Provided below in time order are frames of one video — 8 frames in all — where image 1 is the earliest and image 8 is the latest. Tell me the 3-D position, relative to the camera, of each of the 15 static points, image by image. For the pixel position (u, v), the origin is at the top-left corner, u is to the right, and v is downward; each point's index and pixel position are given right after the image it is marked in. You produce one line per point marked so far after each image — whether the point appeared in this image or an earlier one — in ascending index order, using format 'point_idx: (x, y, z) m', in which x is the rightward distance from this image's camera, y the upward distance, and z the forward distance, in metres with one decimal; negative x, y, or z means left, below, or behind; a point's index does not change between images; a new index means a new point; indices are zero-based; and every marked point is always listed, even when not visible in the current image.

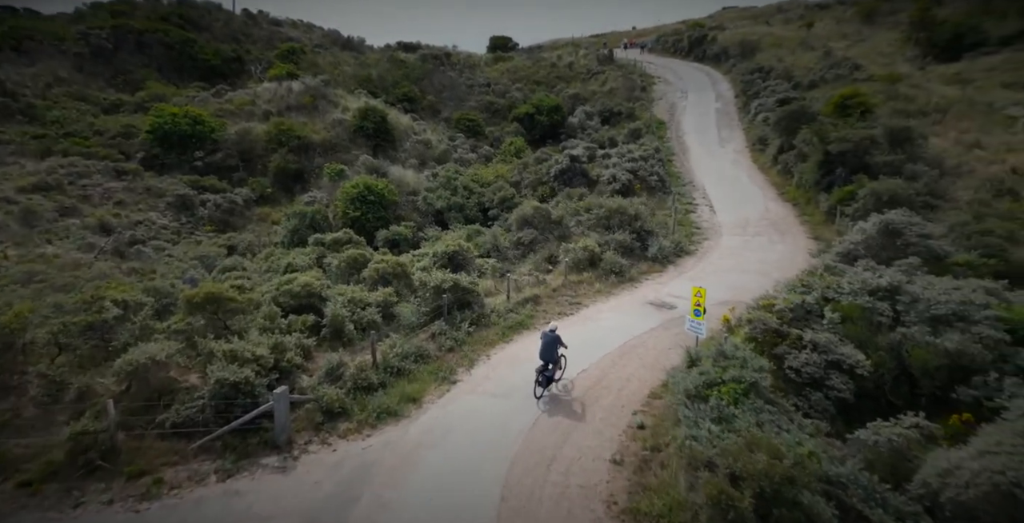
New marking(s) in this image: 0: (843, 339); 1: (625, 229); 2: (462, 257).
0: (+5.8, -1.4, +10.2) m
1: (+4.0, +1.0, +18.7) m
2: (-1.2, +0.1, +16.2) m
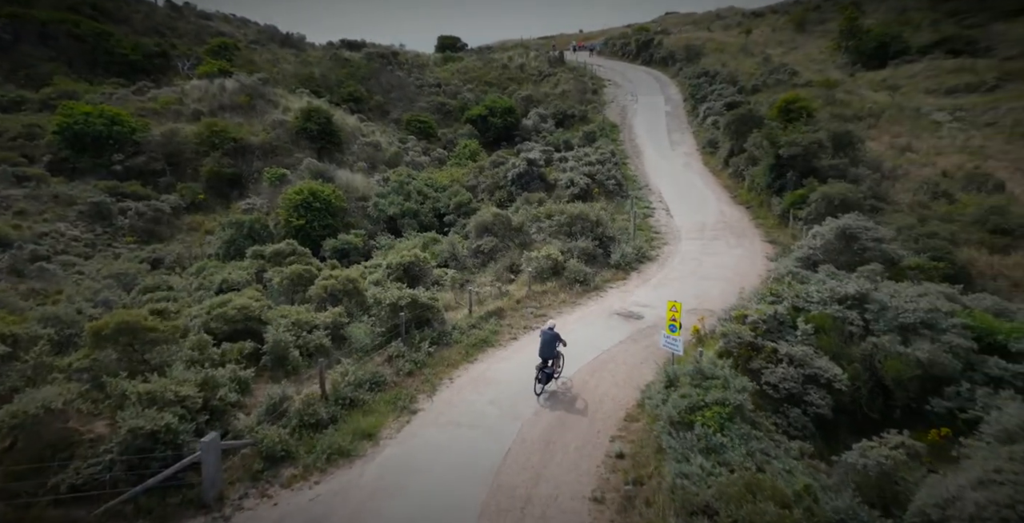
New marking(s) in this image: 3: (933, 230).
0: (+5.1, -1.5, +9.9) m
1: (+2.6, +0.8, +18.2) m
2: (-2.3, -0.2, +15.2) m
3: (+12.7, +1.0, +17.7) m
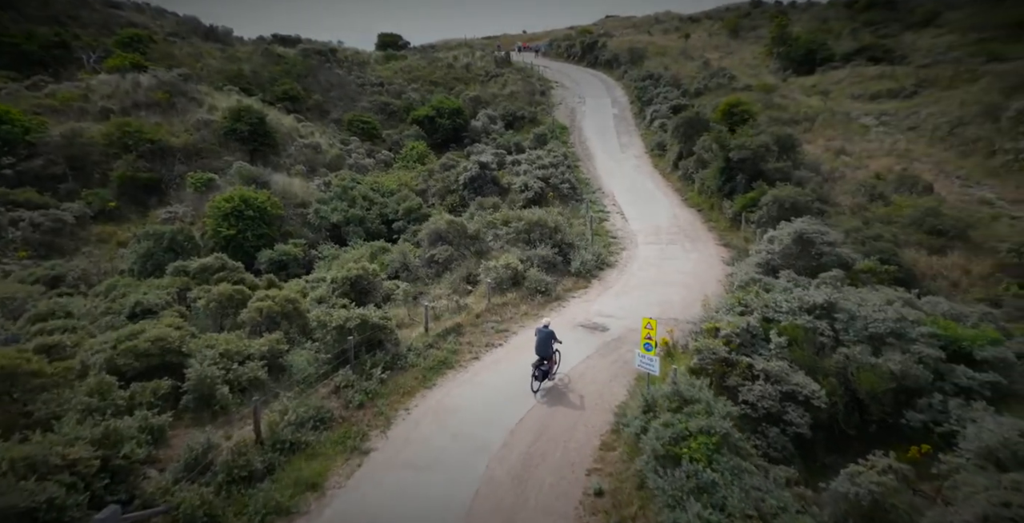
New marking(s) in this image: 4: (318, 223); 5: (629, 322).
0: (+4.5, -1.7, +9.5) m
1: (+1.1, +0.5, +17.6) m
2: (-3.4, -0.5, +14.1) m
3: (+11.3, +0.9, +18.0) m
4: (-6.3, +1.2, +19.0) m
5: (+2.8, -1.4, +13.5) m
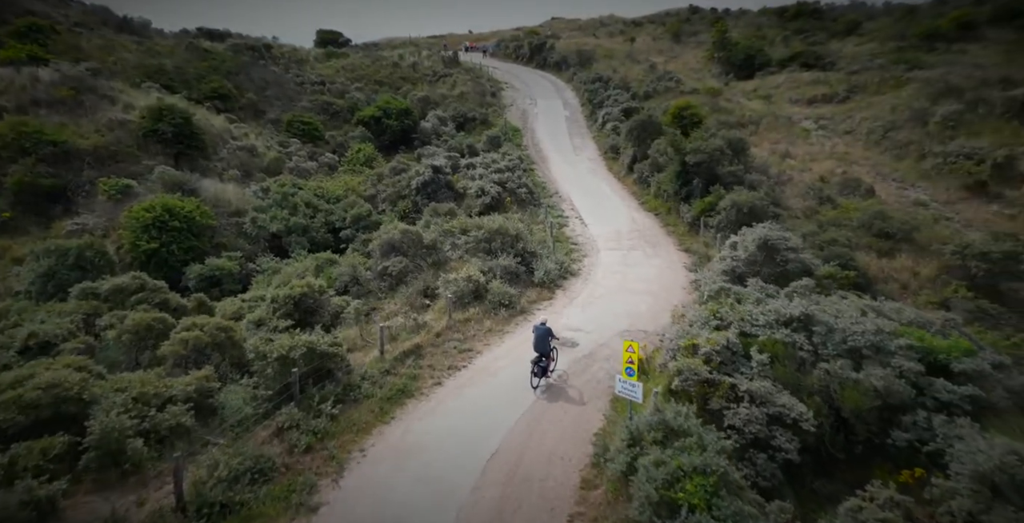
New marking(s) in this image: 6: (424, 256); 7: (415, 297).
0: (+4.0, -1.9, +9.0) m
1: (-0.1, +0.3, +16.7) m
2: (-4.4, -0.8, +12.9) m
3: (+9.9, +0.8, +18.0) m
4: (-7.7, +0.9, +17.5) m
5: (+1.9, -1.7, +12.8) m
6: (-2.5, +0.1, +16.6) m
7: (-2.5, -0.9, +14.8) m
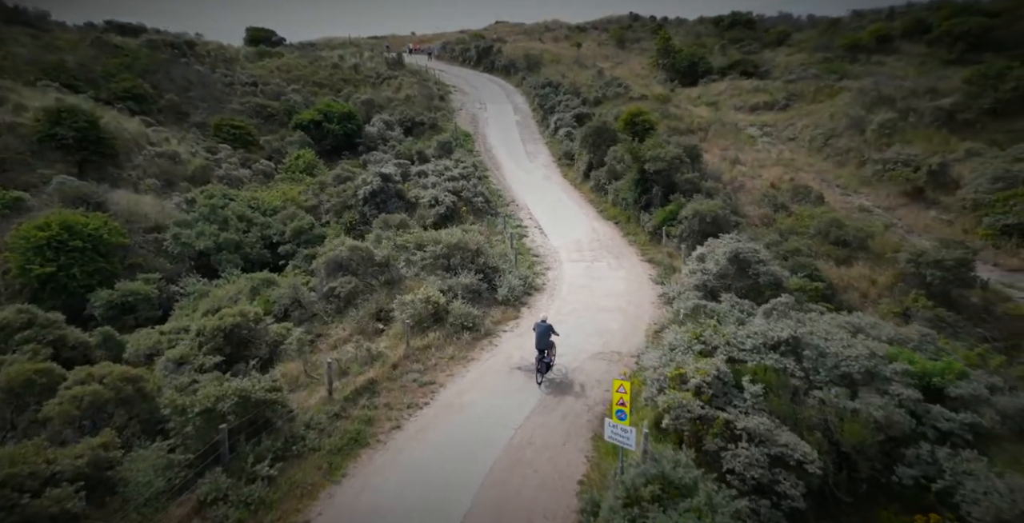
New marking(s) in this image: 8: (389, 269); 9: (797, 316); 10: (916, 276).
0: (+3.6, -2.2, +8.2) m
1: (-1.3, -0.2, +15.5) m
2: (-5.1, -1.3, +11.3) m
3: (+8.6, +0.5, +17.8) m
4: (-8.9, +0.3, +15.6) m
5: (+1.2, -2.0, +11.8) m
6: (-3.6, -0.3, +15.2) m
7: (-3.4, -1.4, +13.4) m
8: (-3.3, -0.2, +15.4) m
9: (+5.5, -1.1, +11.1) m
10: (+11.8, -0.4, +17.0) m
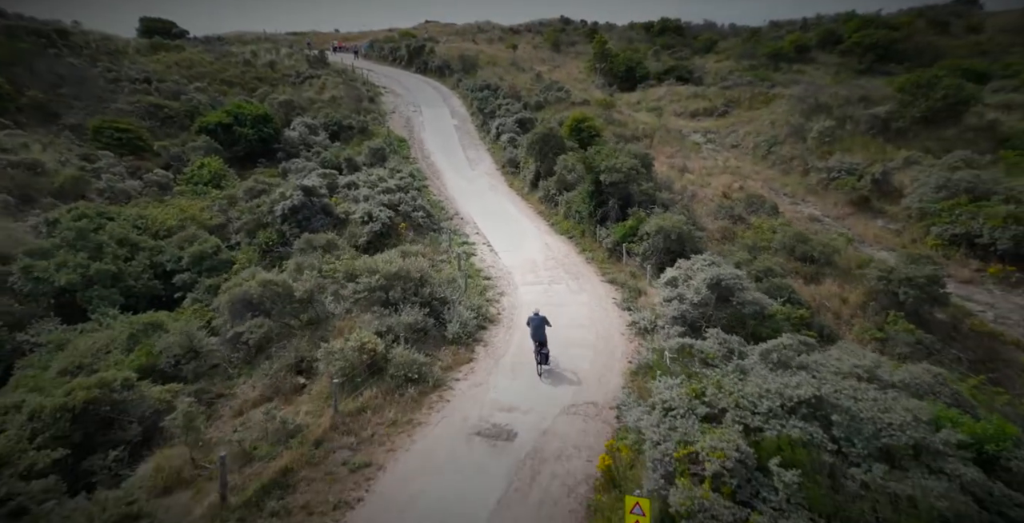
0: (+3.2, -2.8, +6.3) m
1: (-2.5, -0.9, +13.1) m
2: (-5.8, -2.0, +8.4) m
3: (+7.1, -0.1, +16.4) m
4: (-10.0, -0.6, +12.3) m
5: (+0.4, -2.7, +9.7) m
6: (-4.8, -1.1, +12.5) m
7: (-4.3, -2.1, +10.7) m
8: (-4.4, -0.9, +12.7) m
9: (+4.7, -1.7, +9.5) m
10: (+10.3, -0.9, +16.1) m
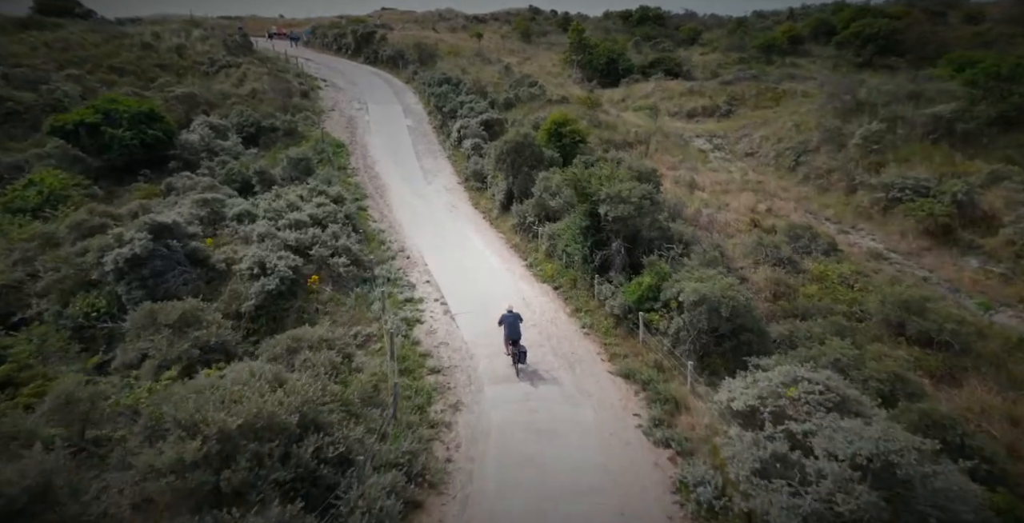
0: (+3.1, -4.5, -0.2) m
1: (-3.0, -2.7, +6.2) m
2: (-6.1, -3.9, +1.4) m
3: (+6.4, -1.7, +10.0) m
4: (-10.5, -2.4, +5.0) m
5: (+0.1, -4.5, +2.9) m
6: (-5.3, -2.9, +5.5) m
7: (-4.7, -3.9, +3.7) m
8: (-5.0, -2.7, +5.7) m
9: (+4.4, -3.4, +3.0) m
10: (+9.6, -2.6, +9.8) m
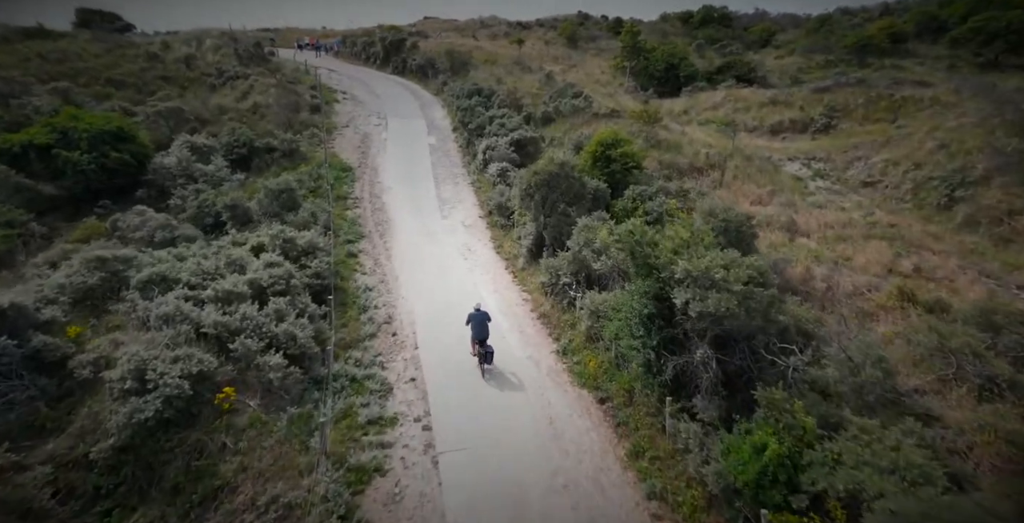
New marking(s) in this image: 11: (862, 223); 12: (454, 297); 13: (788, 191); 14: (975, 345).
0: (+2.1, -6.1, -6.5) m
1: (-3.4, -4.3, +0.5) m
2: (-6.9, -5.3, -4.1) m
3: (+6.2, -3.5, +3.6) m
4: (-11.0, -3.9, -0.1) m
5: (-0.7, -6.0, -3.1) m
6: (-5.7, -4.5, -0.1) m
7: (-5.4, -5.5, -1.9) m
8: (-5.4, -4.3, +0.2) m
9: (+3.7, -5.0, -3.4) m
10: (+9.4, -4.4, +3.1) m
11: (+10.2, +1.1, +16.8) m
12: (-1.6, -1.3, +12.0) m
13: (+9.3, +1.9, +18.5) m
14: (+8.1, -1.5, +10.2) m
